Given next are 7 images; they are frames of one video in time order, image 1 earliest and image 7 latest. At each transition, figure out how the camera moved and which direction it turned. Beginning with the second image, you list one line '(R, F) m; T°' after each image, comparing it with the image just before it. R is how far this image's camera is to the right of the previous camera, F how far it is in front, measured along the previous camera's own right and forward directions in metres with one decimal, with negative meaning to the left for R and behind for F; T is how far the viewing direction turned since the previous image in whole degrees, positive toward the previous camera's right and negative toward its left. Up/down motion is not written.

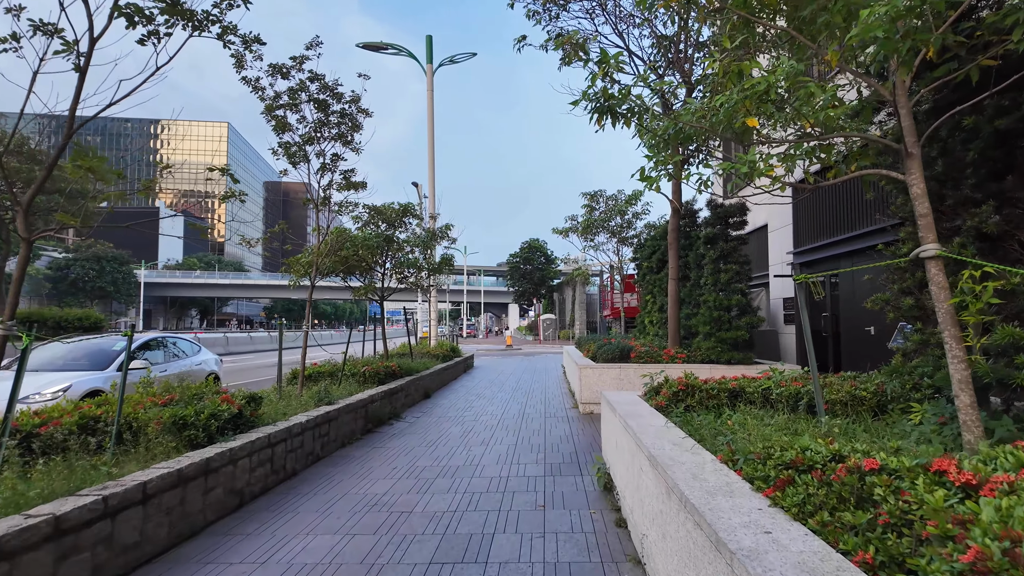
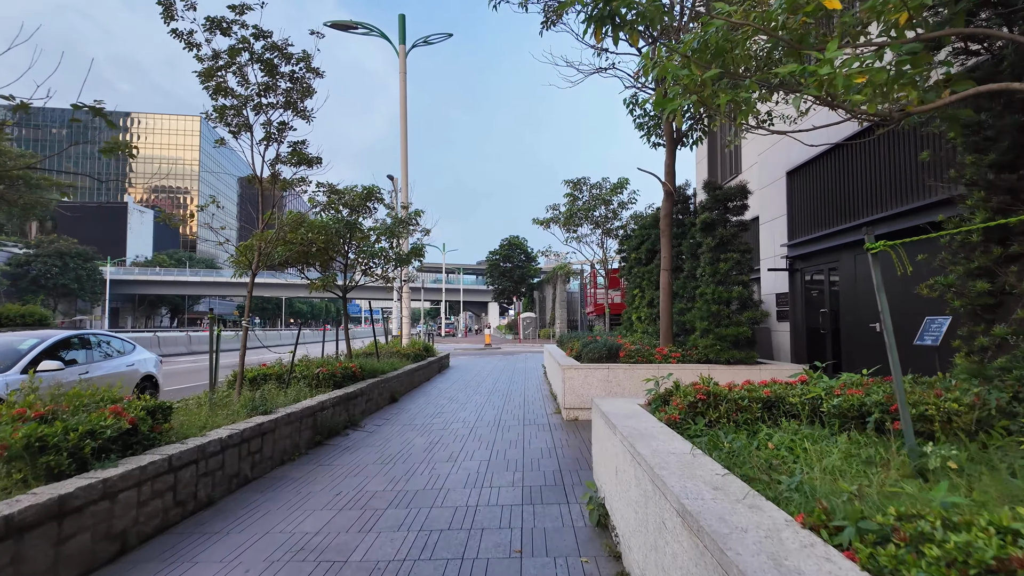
(+0.1, +1.1) m; +2°
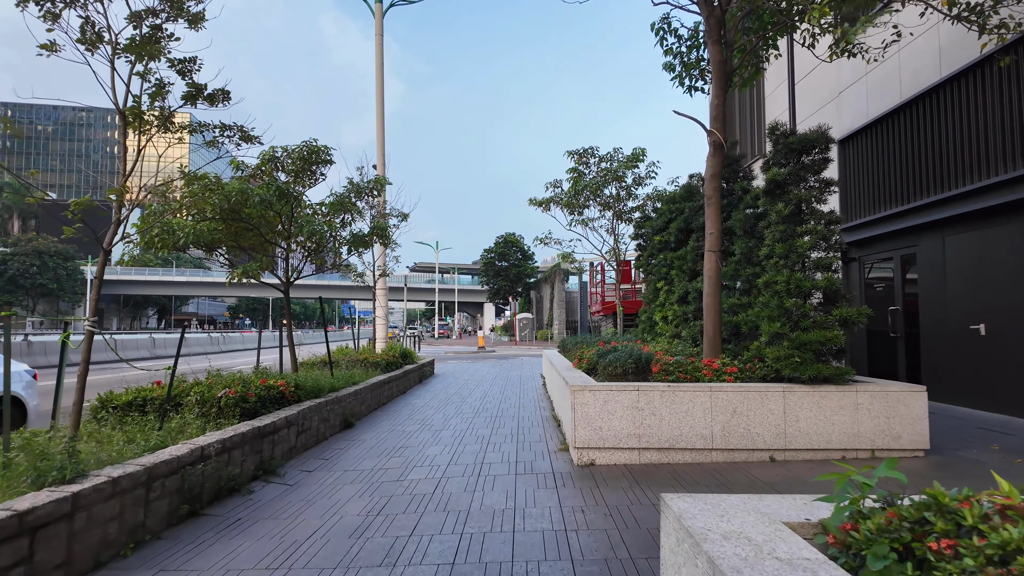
(+0.1, +2.6) m; 0°
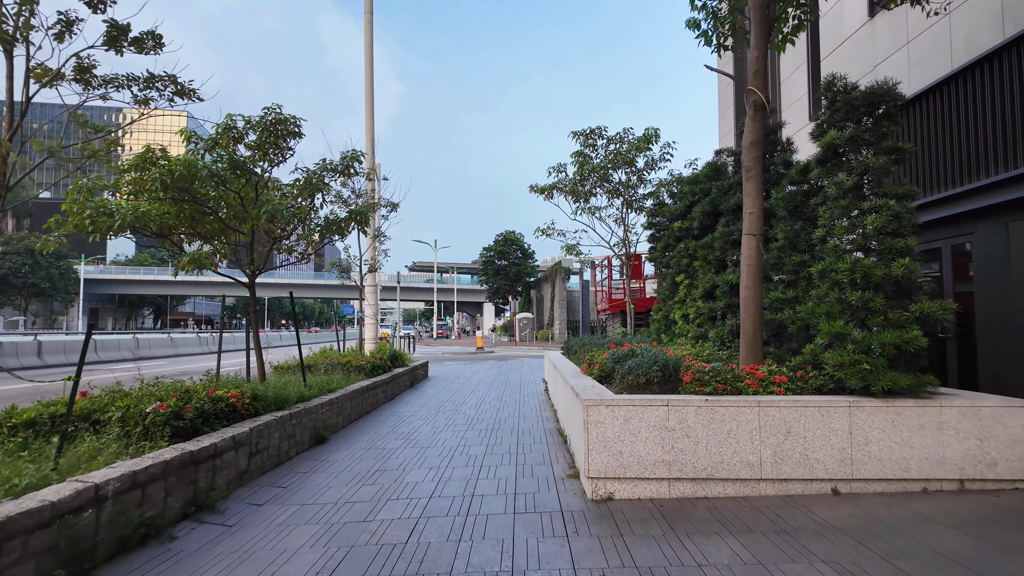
(0.0, +1.2) m; 0°
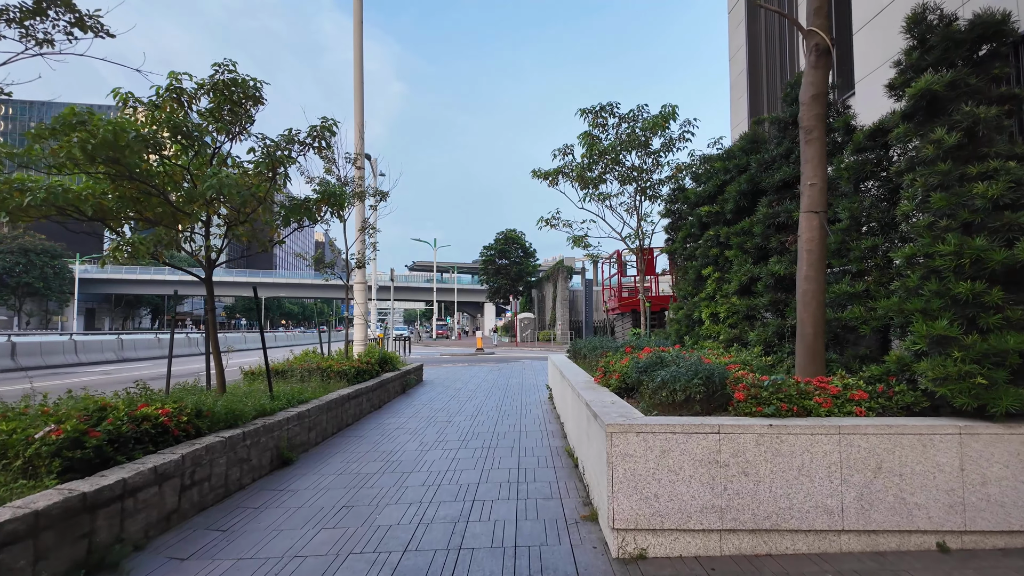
(0.0, +1.2) m; 0°
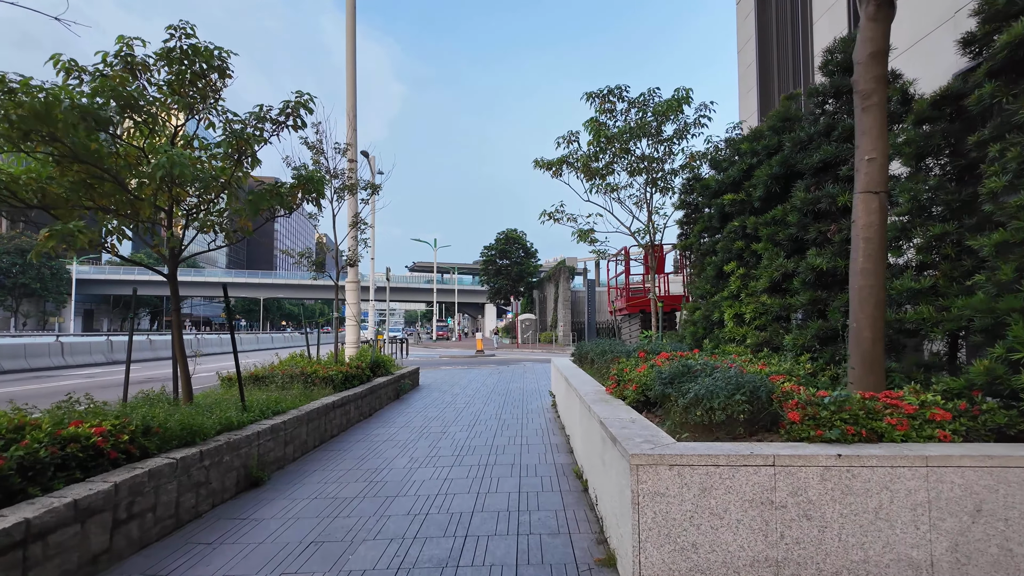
(0.0, +0.7) m; 0°
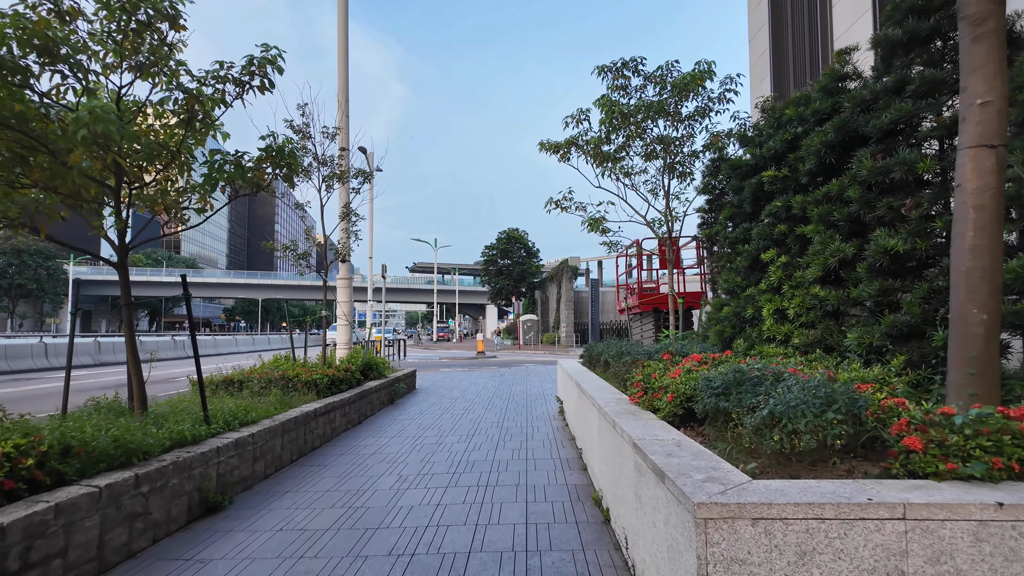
(0.0, +0.9) m; 0°
